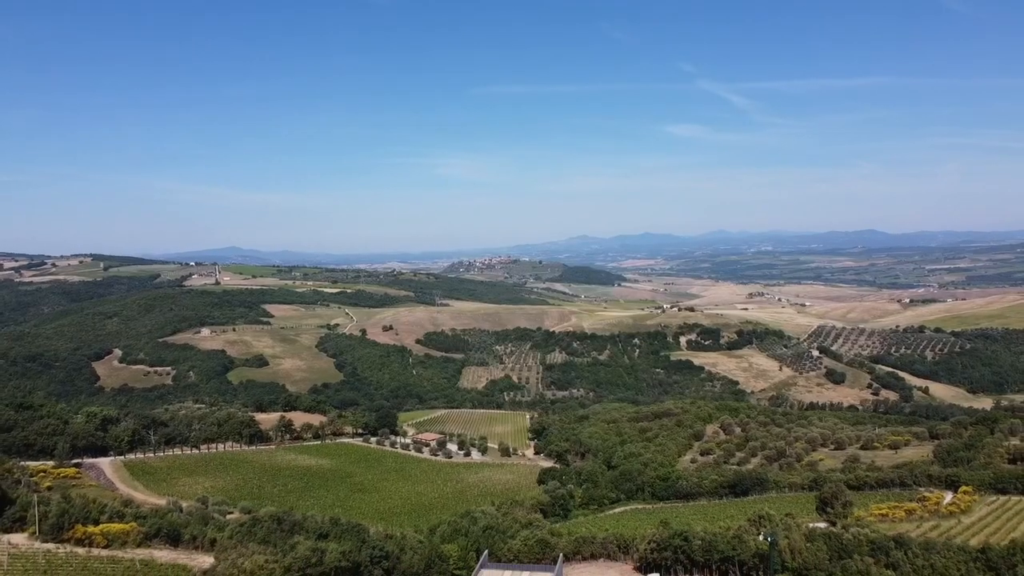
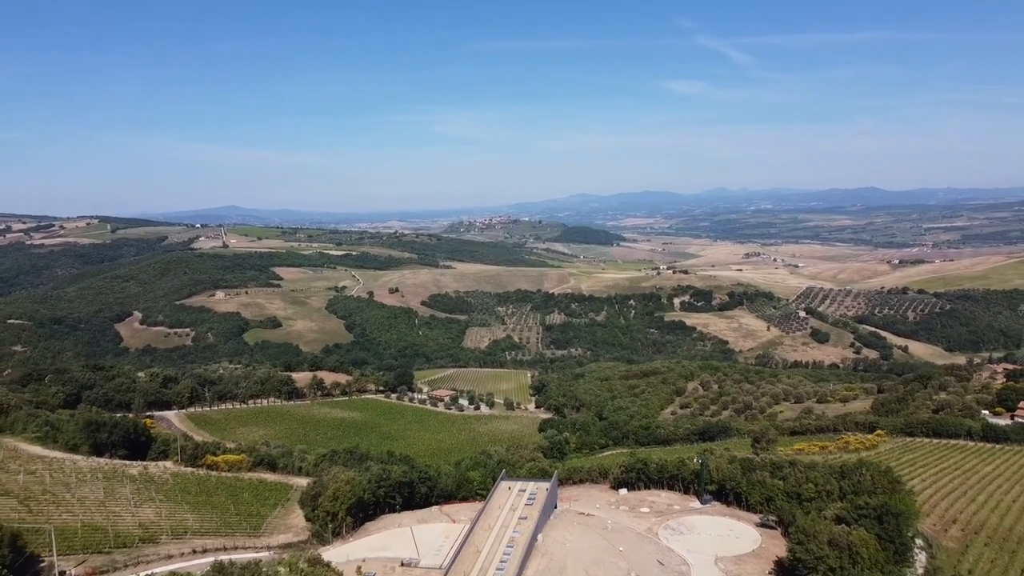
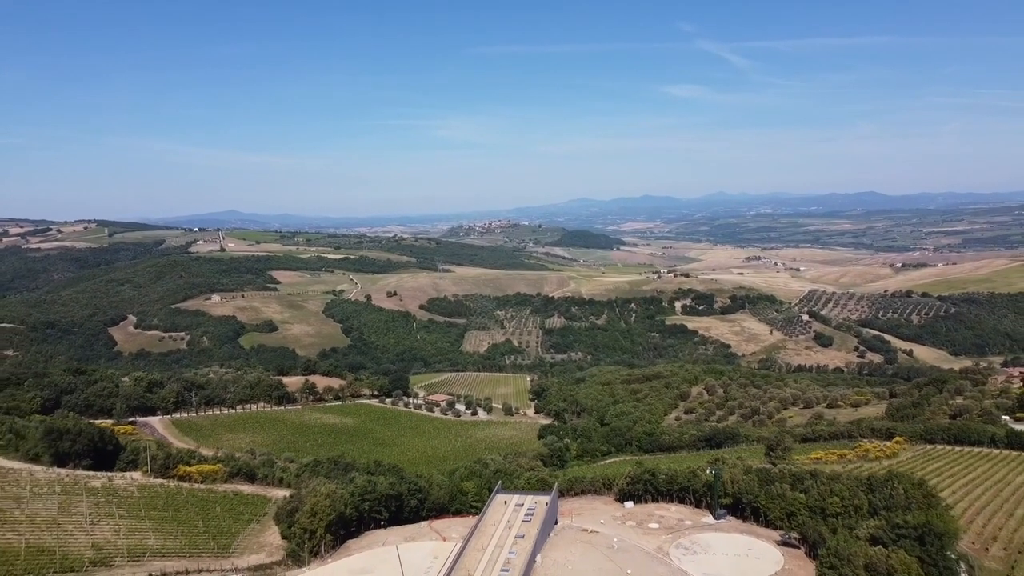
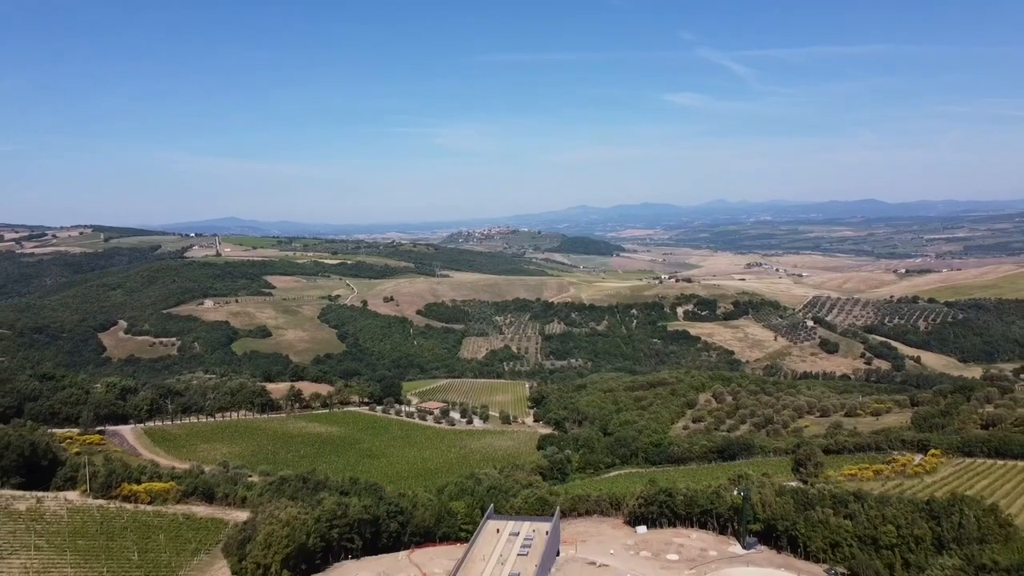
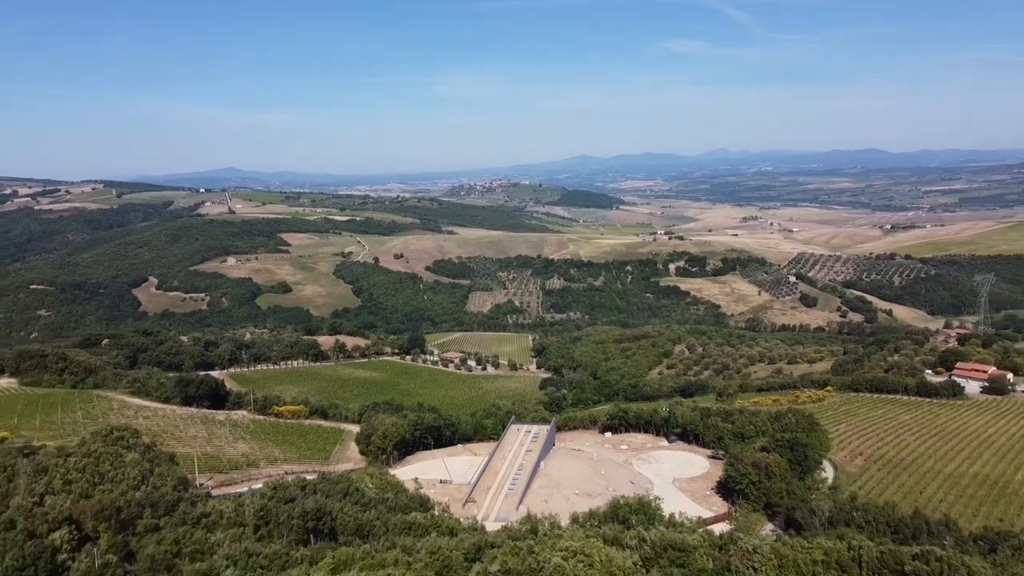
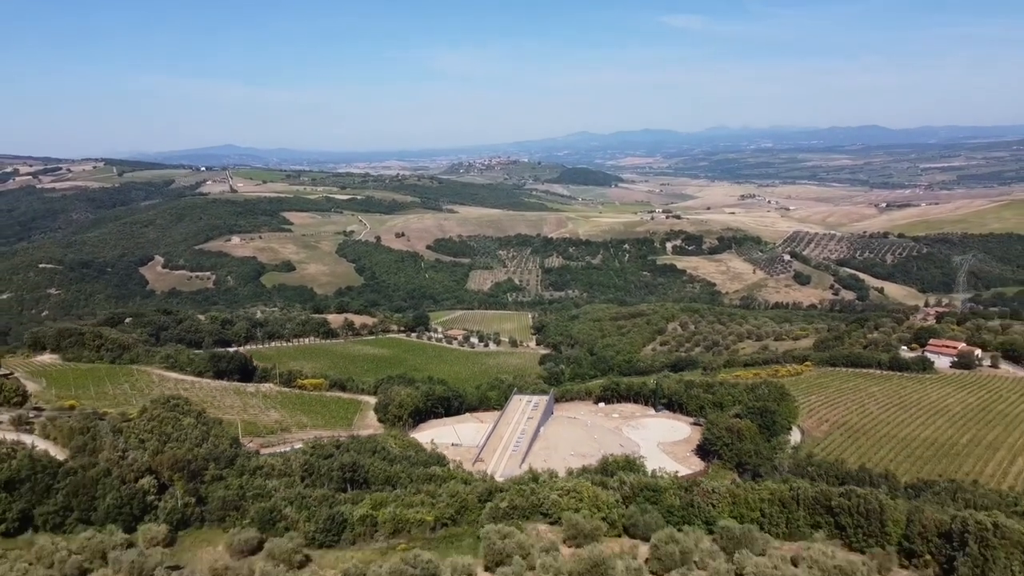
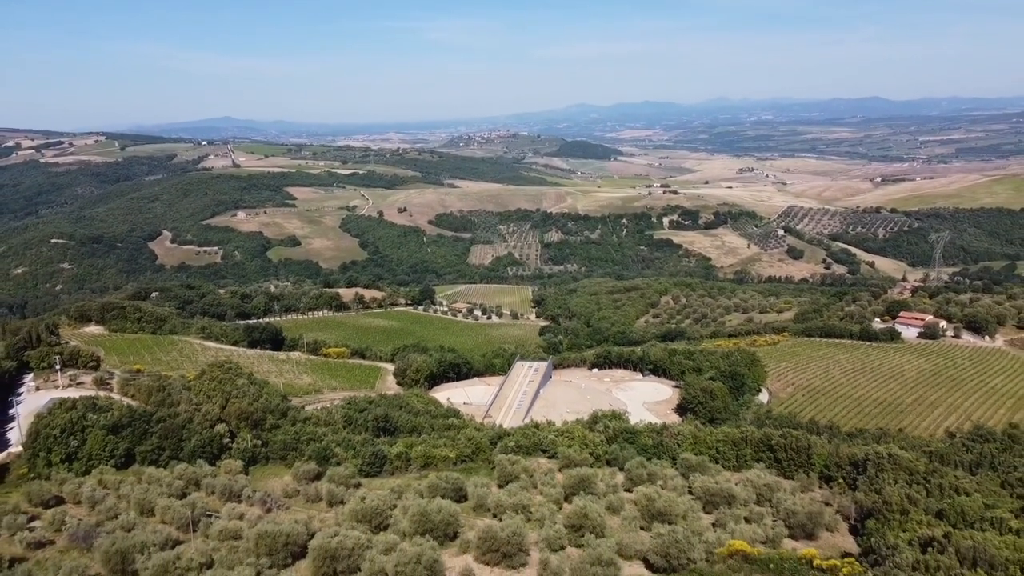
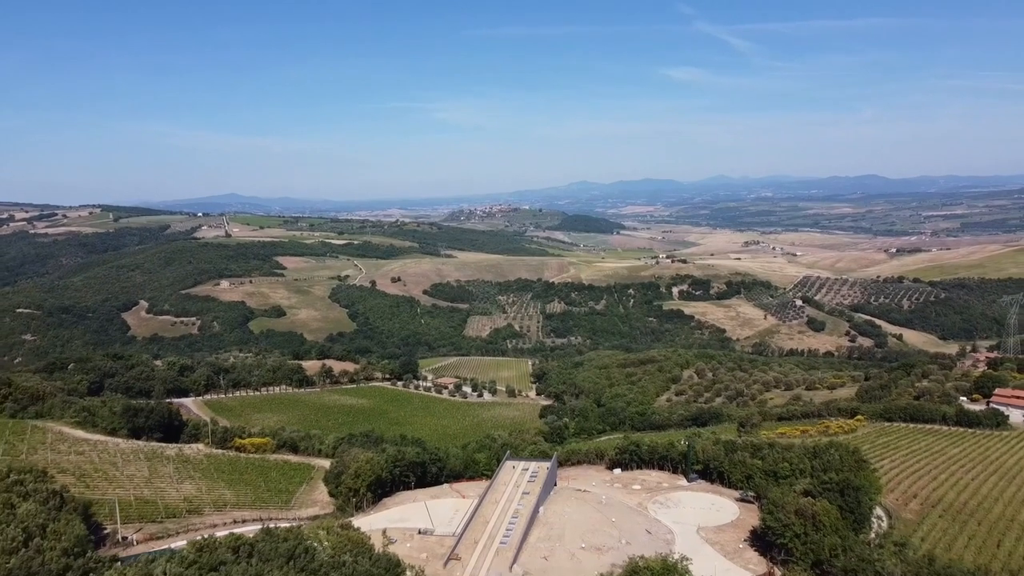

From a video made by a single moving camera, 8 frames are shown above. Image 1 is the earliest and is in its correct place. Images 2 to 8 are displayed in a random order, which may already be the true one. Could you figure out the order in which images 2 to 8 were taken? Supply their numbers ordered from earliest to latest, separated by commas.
4, 3, 2, 8, 5, 6, 7
